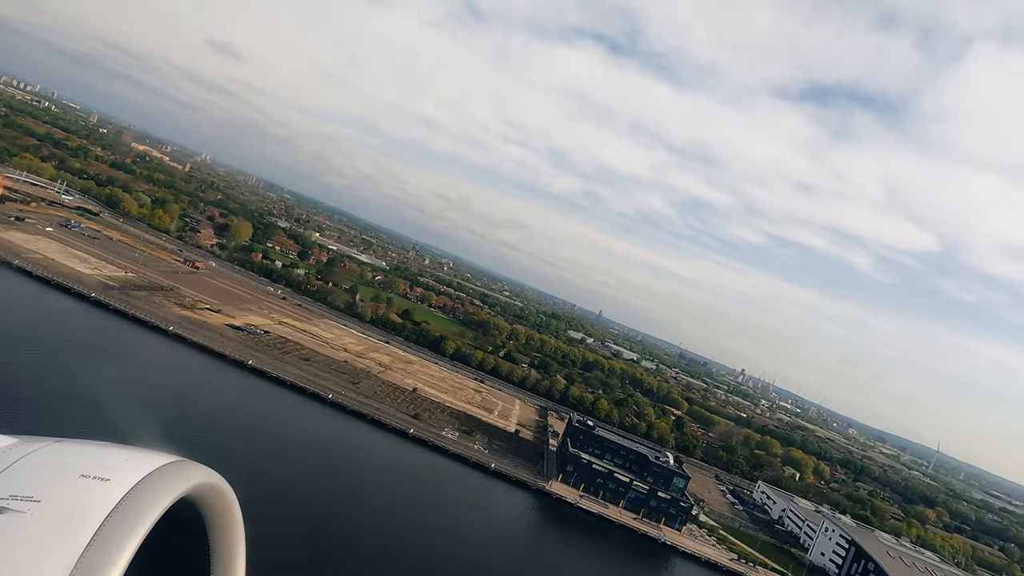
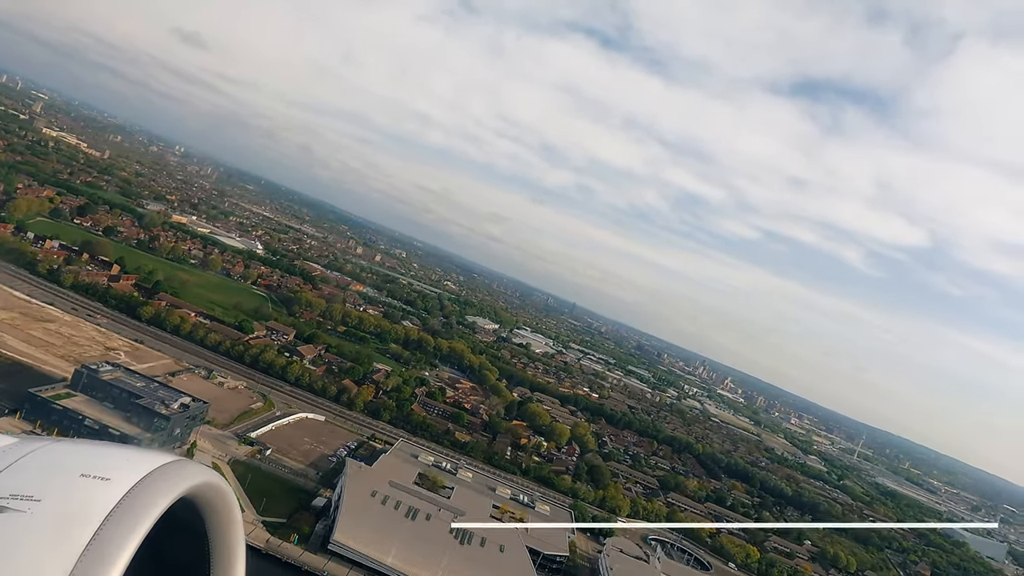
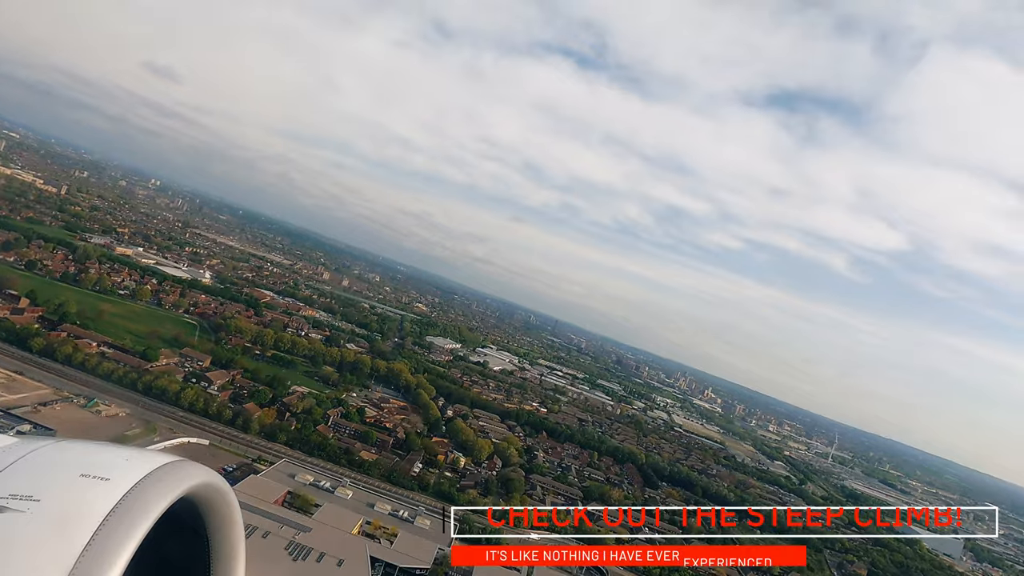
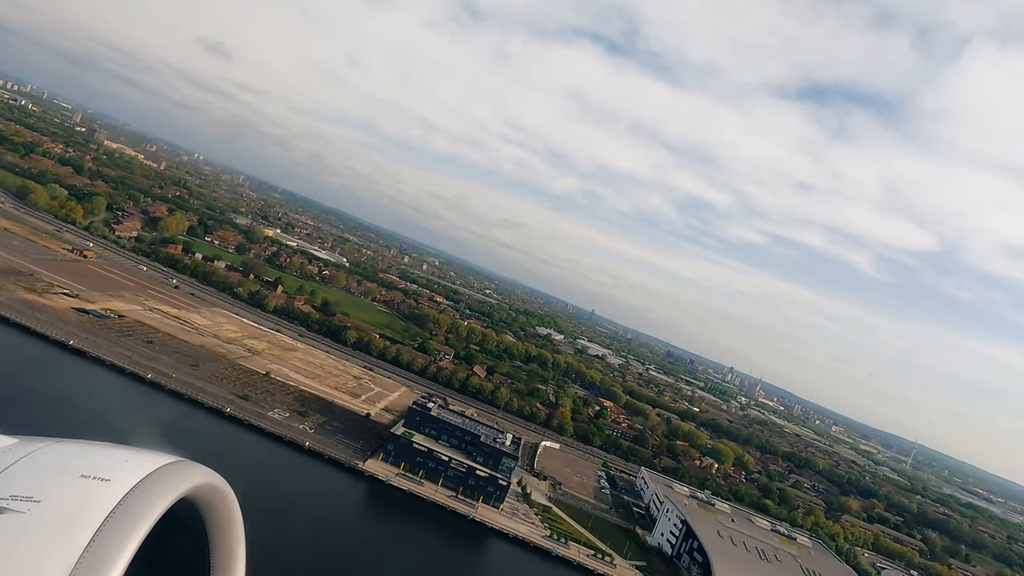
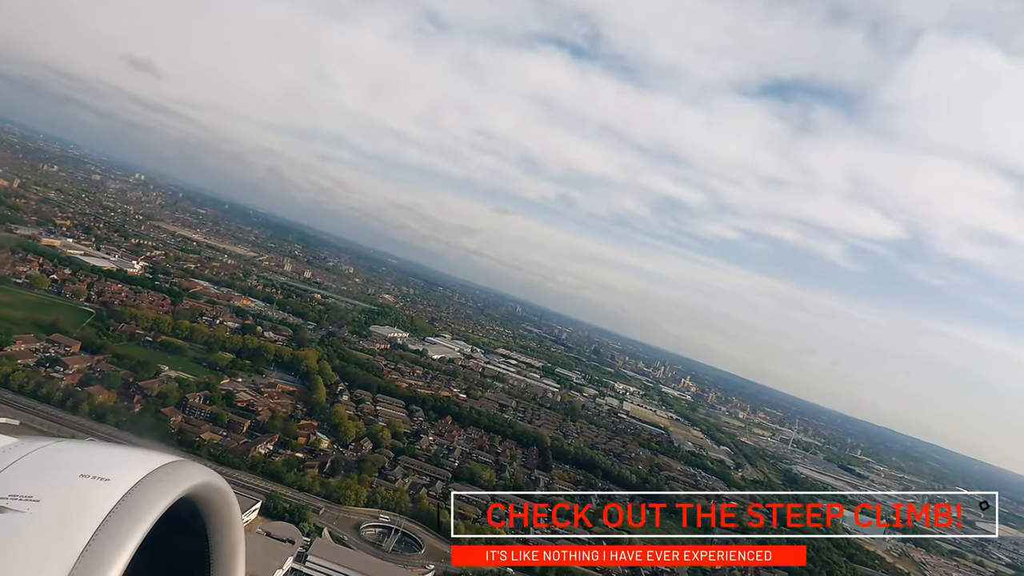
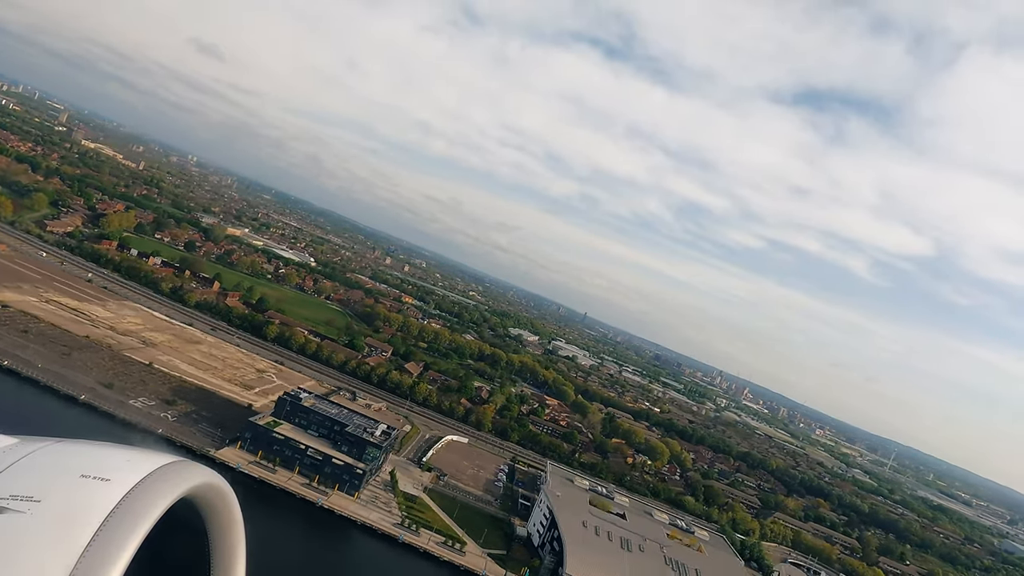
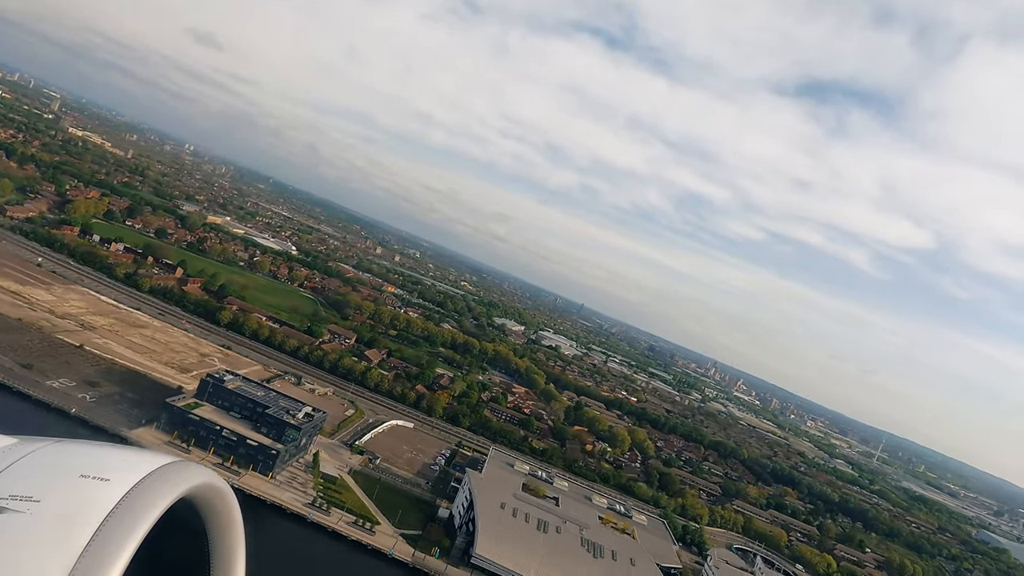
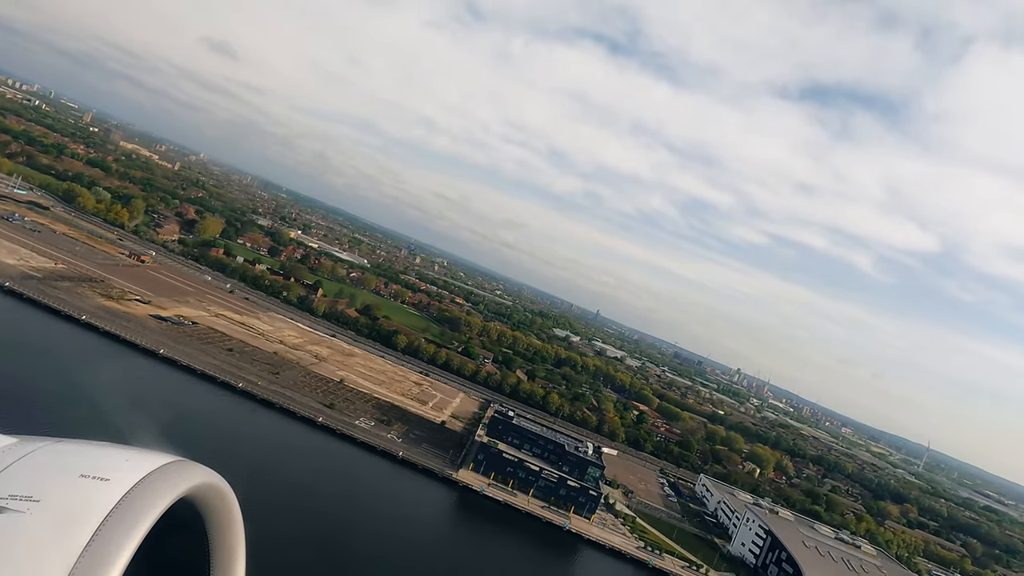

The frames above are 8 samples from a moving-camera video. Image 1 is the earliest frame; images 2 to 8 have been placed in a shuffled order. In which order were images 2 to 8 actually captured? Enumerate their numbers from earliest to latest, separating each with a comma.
8, 4, 6, 7, 2, 3, 5
